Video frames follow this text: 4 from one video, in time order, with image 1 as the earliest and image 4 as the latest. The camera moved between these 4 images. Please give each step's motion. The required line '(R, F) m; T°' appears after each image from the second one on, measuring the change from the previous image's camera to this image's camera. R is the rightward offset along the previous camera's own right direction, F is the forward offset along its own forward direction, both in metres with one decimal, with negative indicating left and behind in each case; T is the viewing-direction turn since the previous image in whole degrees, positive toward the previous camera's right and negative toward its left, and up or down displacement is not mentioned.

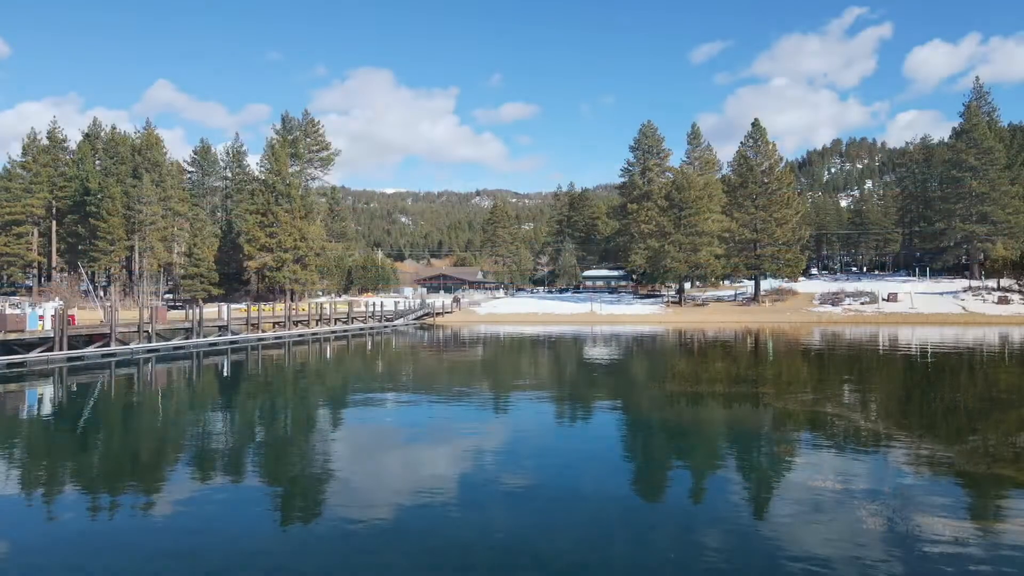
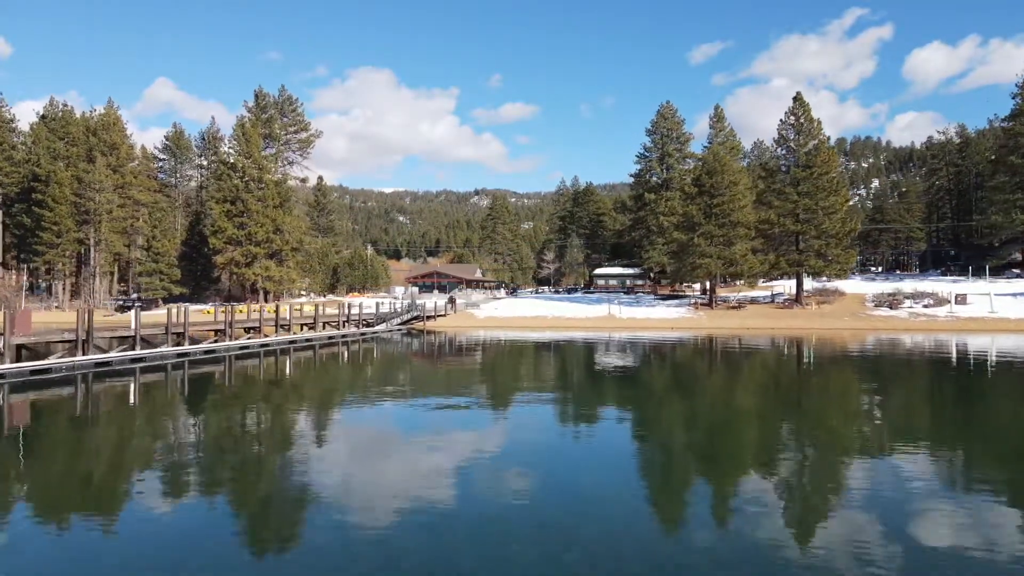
(-0.1, +2.1) m; 0°
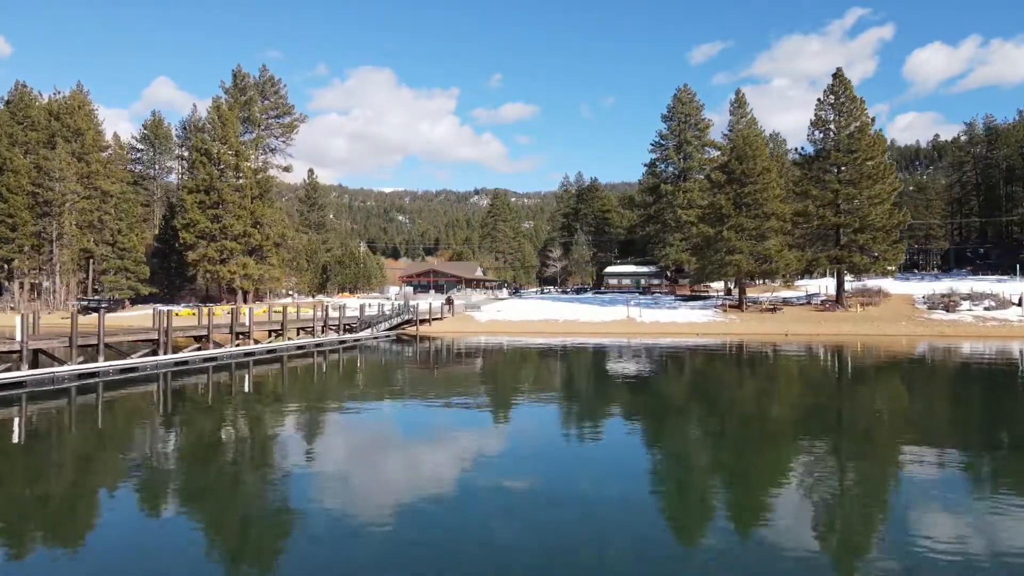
(-0.1, +1.5) m; 0°
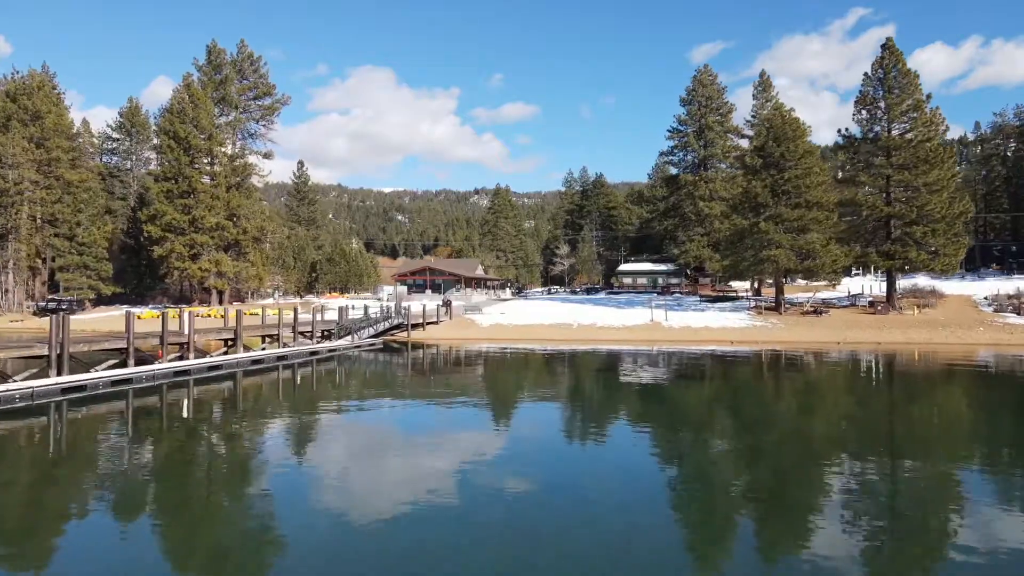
(-0.1, +1.4) m; 0°
